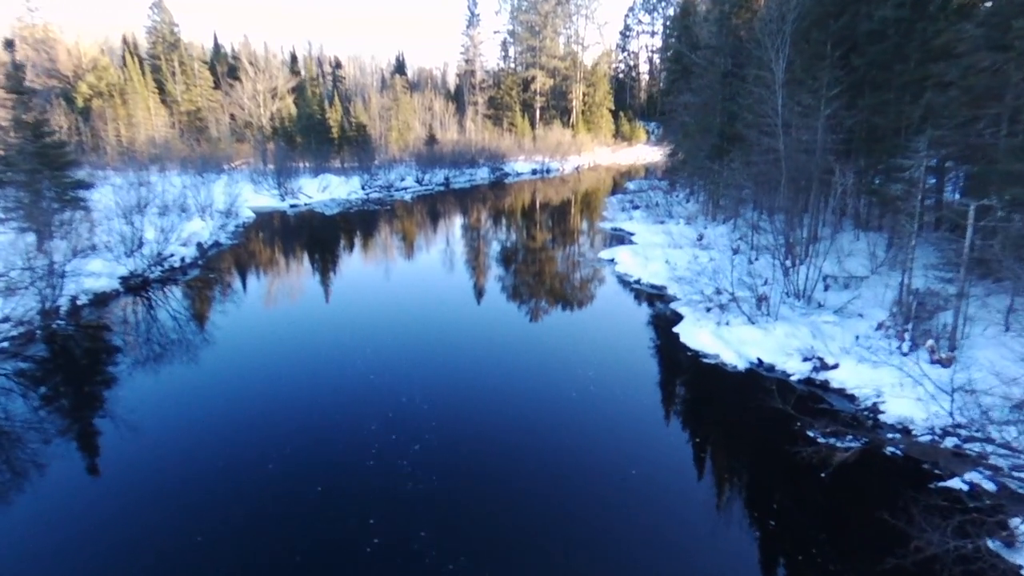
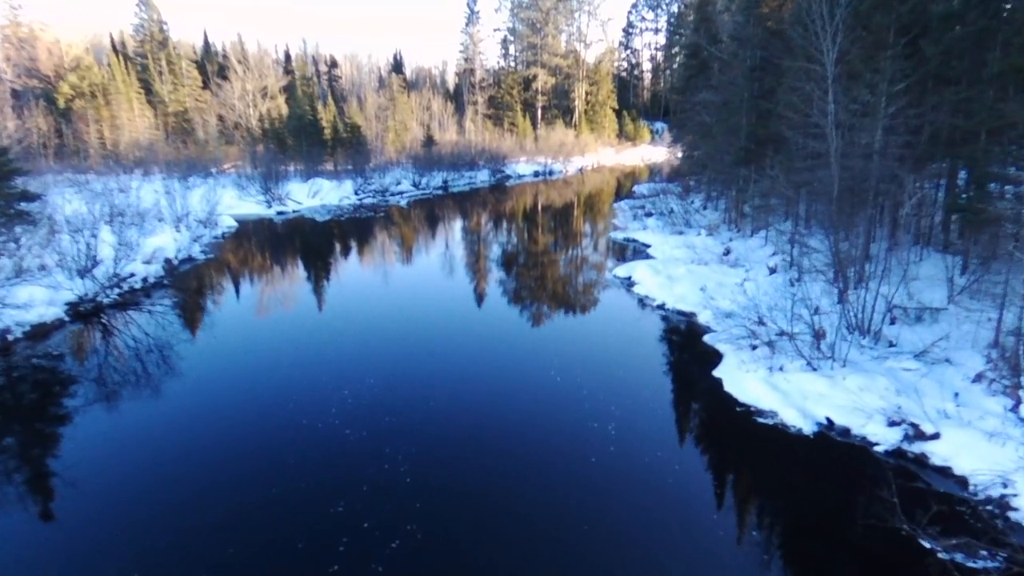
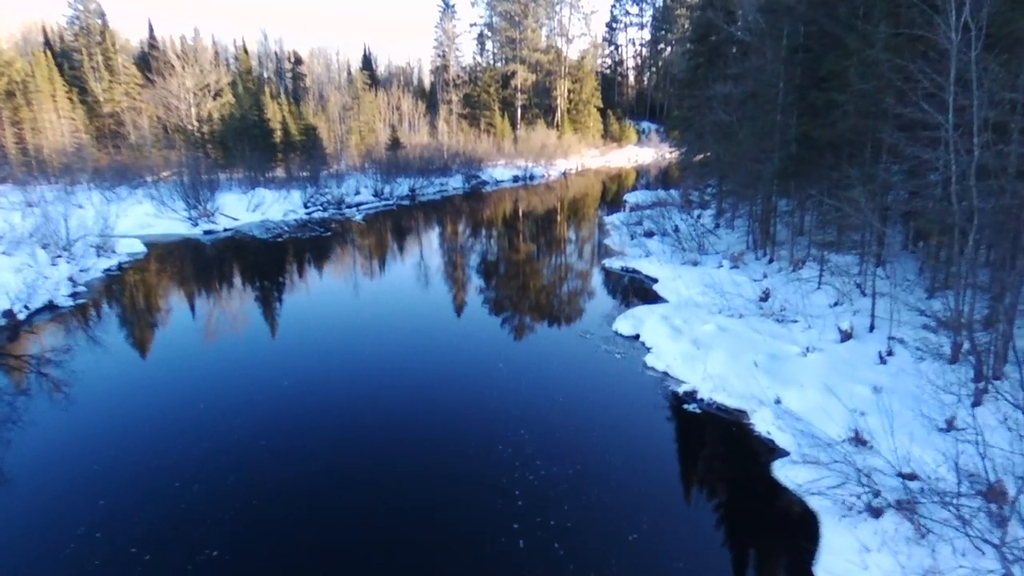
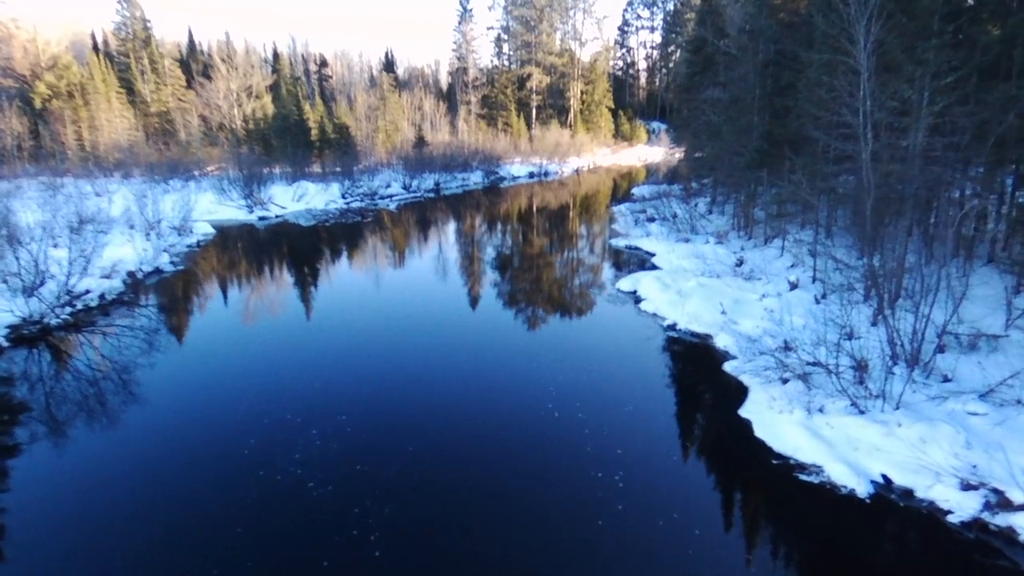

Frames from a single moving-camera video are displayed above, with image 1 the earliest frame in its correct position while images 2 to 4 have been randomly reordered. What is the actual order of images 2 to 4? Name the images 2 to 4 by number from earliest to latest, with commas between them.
2, 4, 3
